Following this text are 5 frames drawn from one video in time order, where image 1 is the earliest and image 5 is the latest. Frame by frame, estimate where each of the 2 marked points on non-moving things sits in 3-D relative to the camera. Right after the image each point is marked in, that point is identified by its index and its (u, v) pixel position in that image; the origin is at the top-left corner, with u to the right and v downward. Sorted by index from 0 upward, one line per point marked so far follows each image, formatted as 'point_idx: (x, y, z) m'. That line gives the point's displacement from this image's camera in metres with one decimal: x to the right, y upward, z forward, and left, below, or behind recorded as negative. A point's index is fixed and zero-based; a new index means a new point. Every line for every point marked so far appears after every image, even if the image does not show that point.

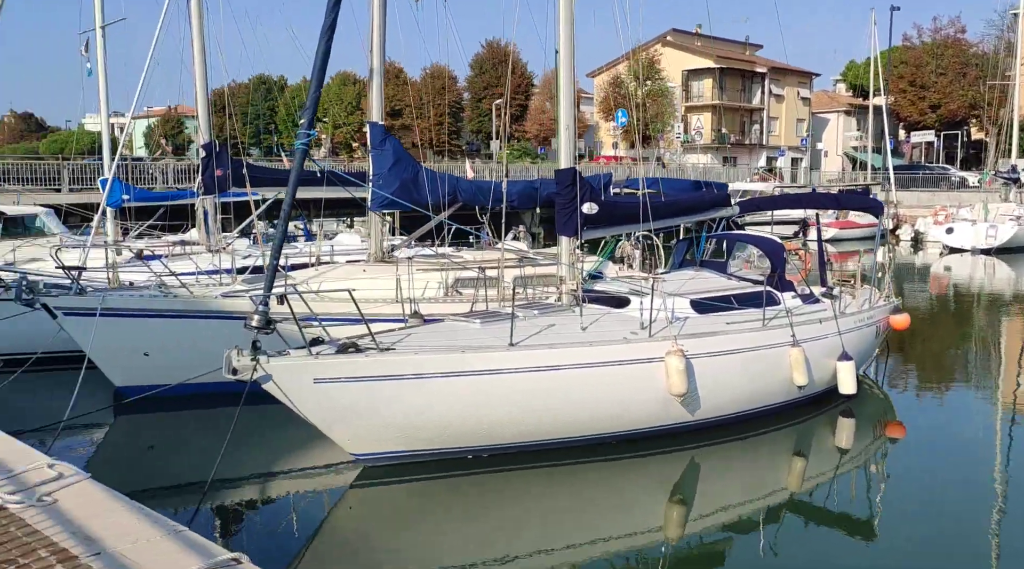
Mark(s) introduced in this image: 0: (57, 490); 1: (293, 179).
0: (-2.1, -1.0, +4.3) m
1: (-1.6, +0.8, +6.8) m
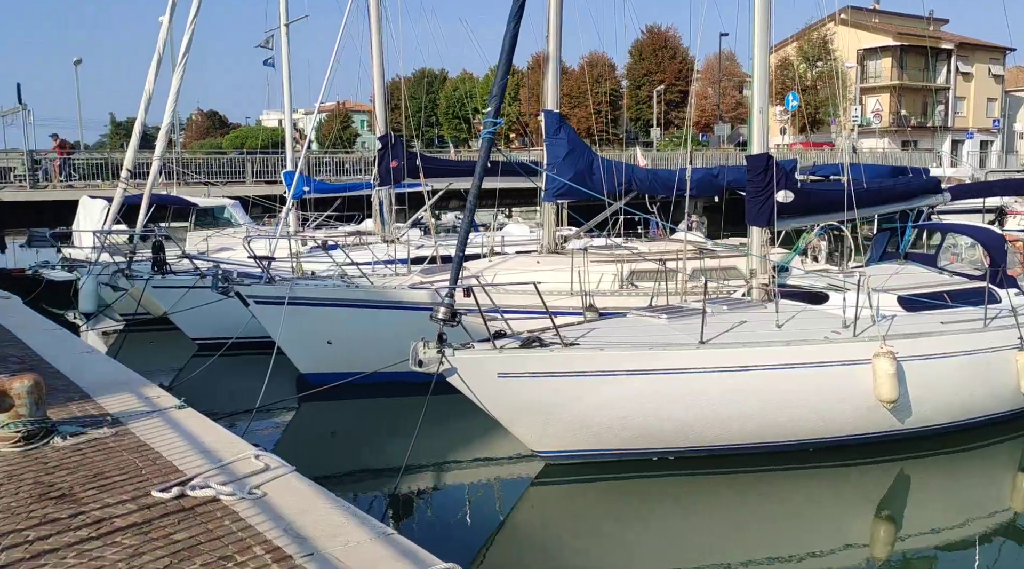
0: (-1.1, -0.9, +4.4) m
1: (-0.2, +0.8, +6.7) m
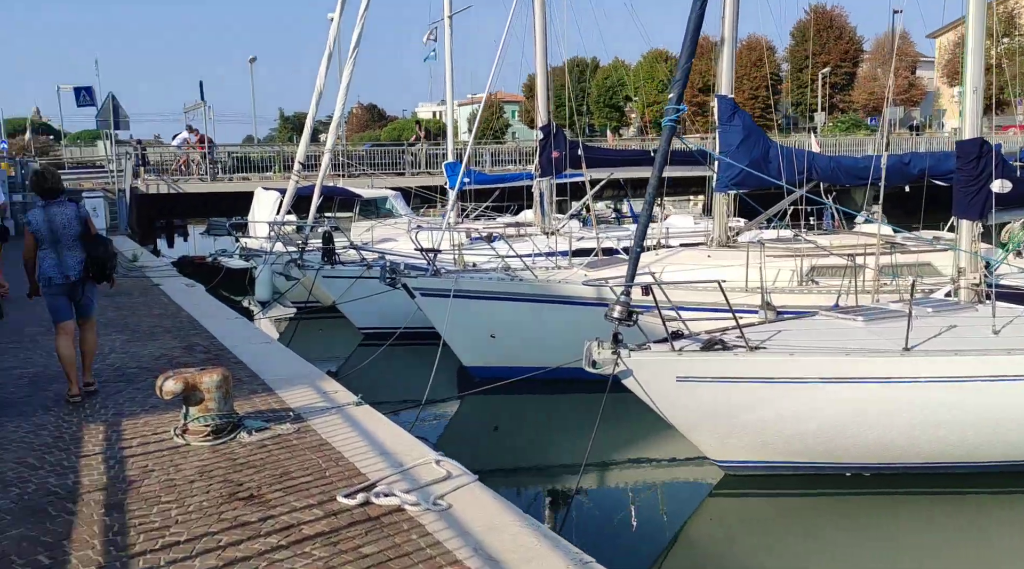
0: (-0.3, -0.9, +4.2) m
1: (+1.0, +0.8, +6.4) m
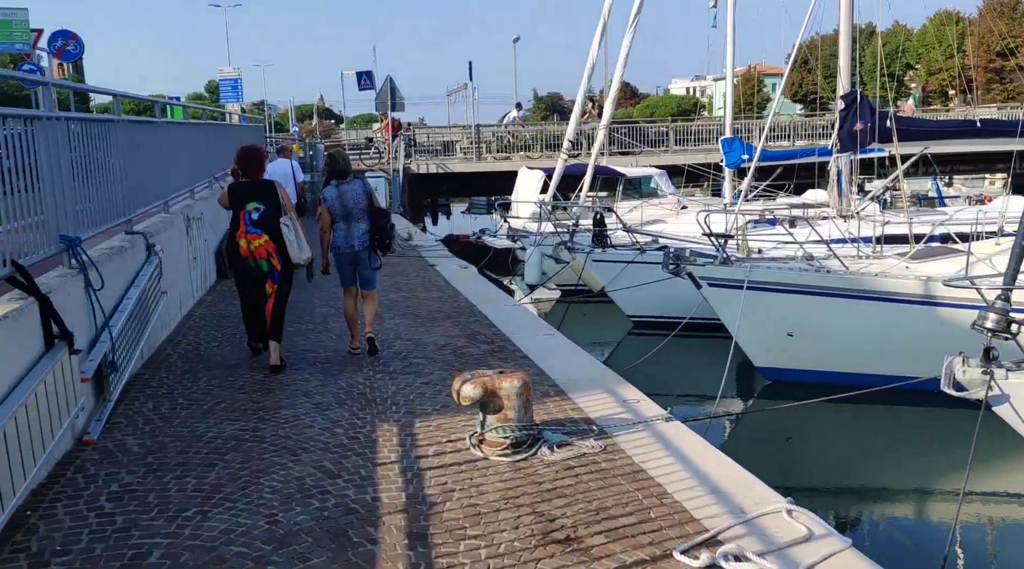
0: (+1.1, -1.0, +3.3) m
1: (+2.9, +0.8, +5.0) m
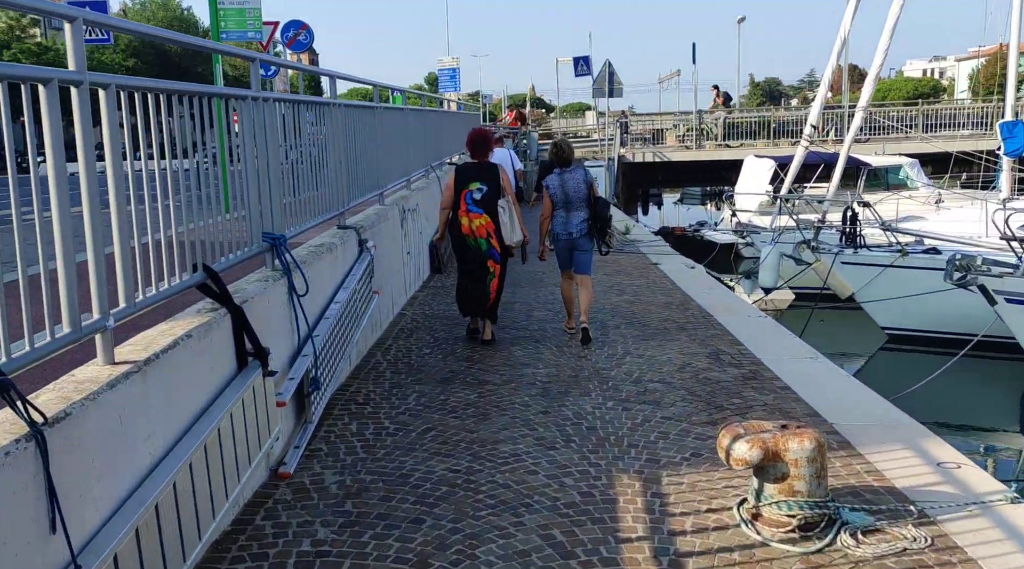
0: (+1.8, -1.1, +1.9) m
1: (+4.0, +0.6, +3.1) m
